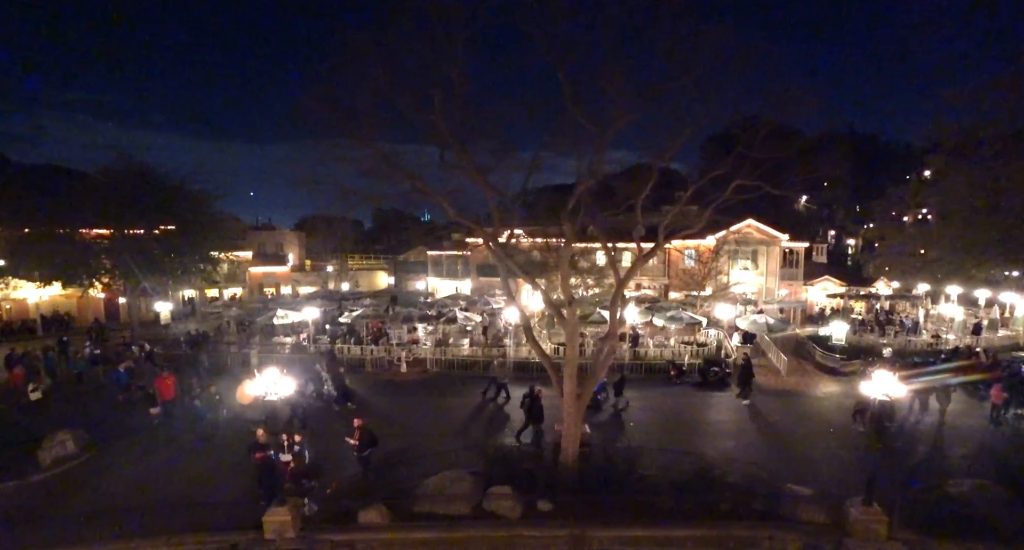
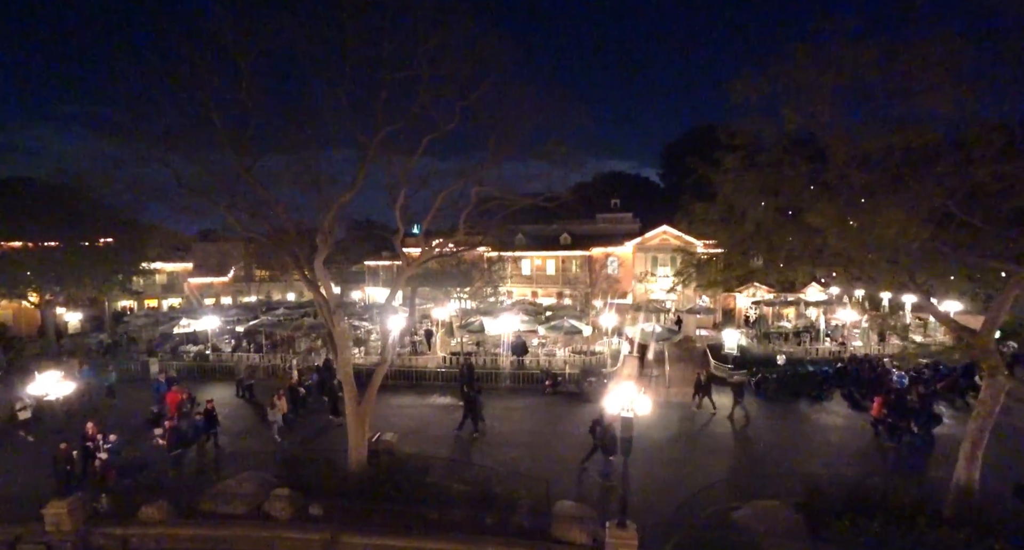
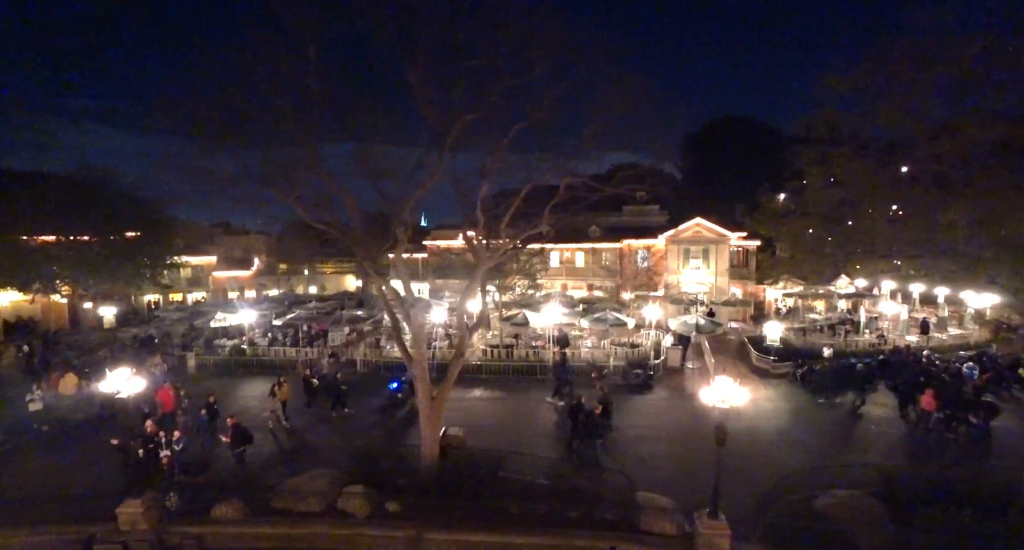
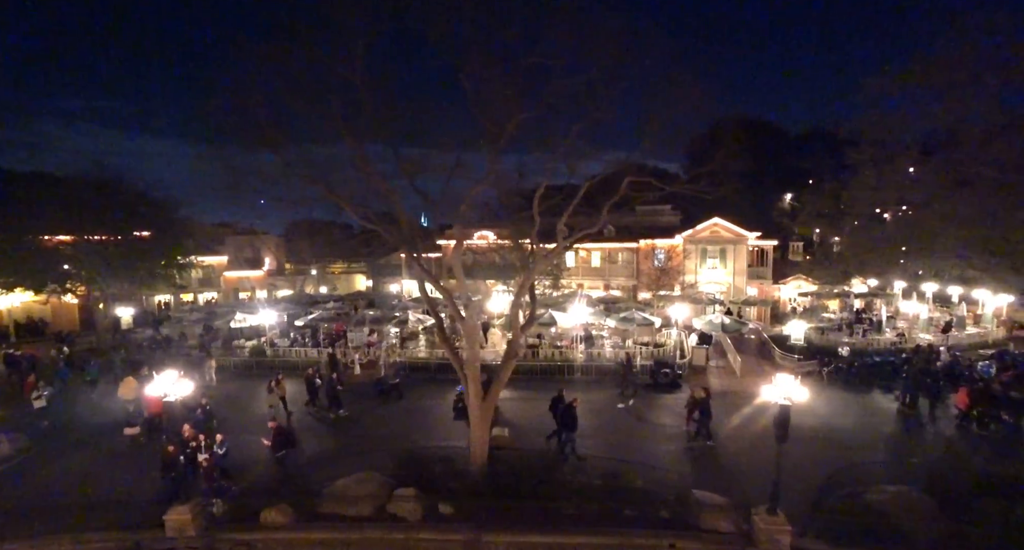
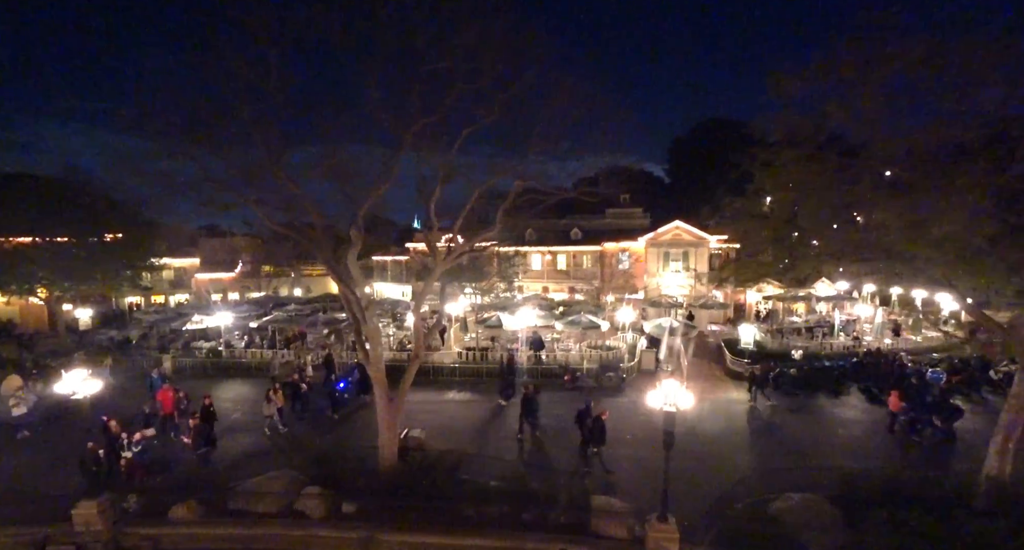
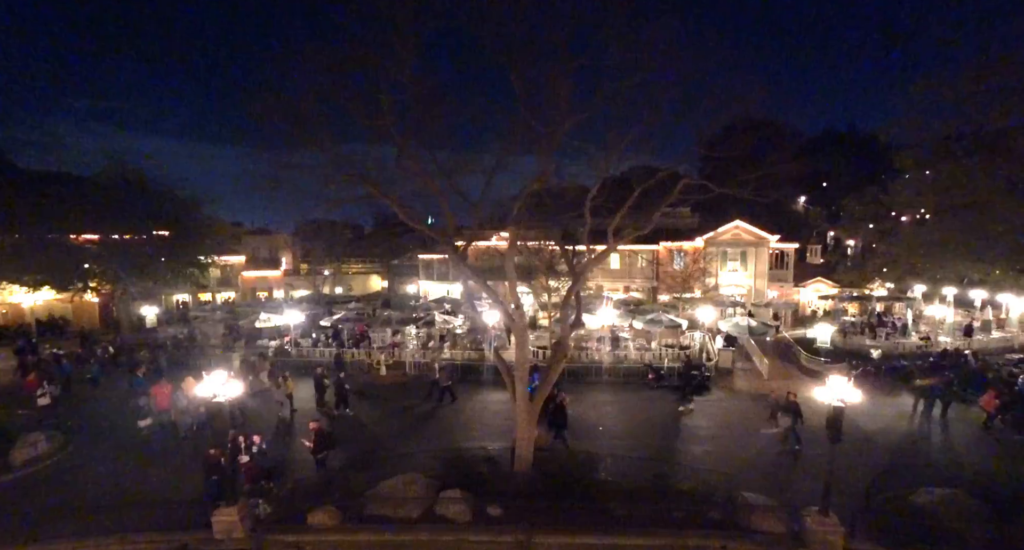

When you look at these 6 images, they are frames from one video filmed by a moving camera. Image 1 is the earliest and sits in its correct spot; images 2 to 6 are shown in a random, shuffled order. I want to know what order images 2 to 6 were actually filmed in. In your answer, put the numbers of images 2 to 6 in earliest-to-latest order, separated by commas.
6, 4, 3, 5, 2
